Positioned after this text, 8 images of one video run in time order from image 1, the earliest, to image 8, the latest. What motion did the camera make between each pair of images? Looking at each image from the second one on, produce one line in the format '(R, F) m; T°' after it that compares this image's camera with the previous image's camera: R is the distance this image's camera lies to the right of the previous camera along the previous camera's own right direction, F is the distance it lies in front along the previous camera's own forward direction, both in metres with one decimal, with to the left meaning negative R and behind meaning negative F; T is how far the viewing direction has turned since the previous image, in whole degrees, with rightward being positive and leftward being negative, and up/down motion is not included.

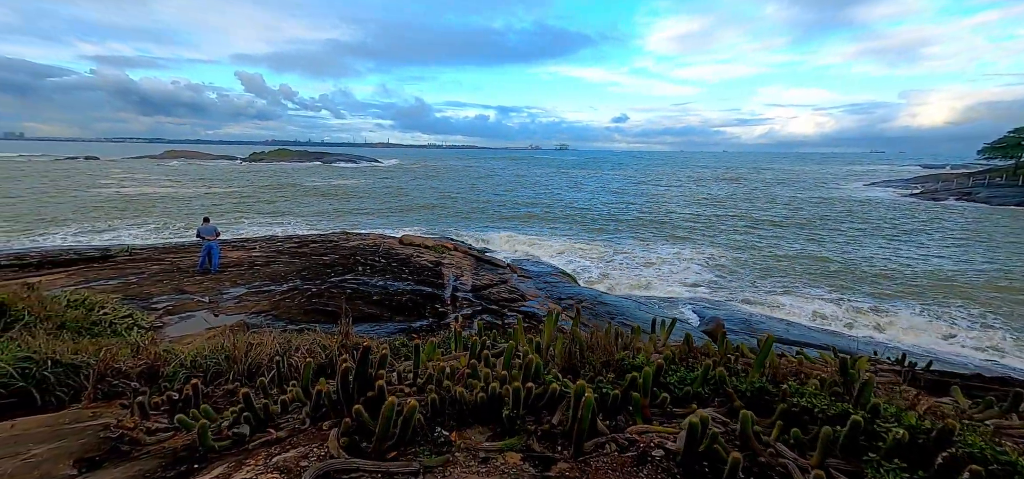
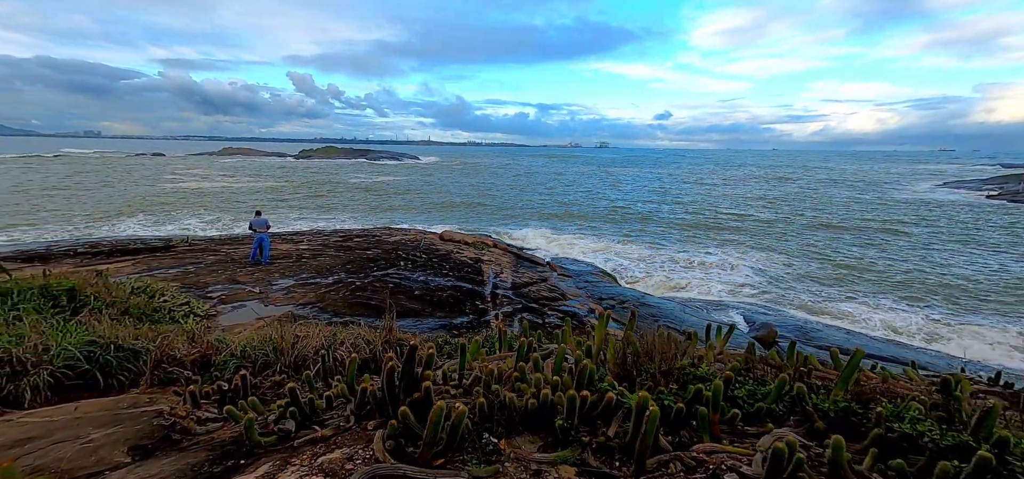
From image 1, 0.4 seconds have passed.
(-0.1, +0.2) m; -5°
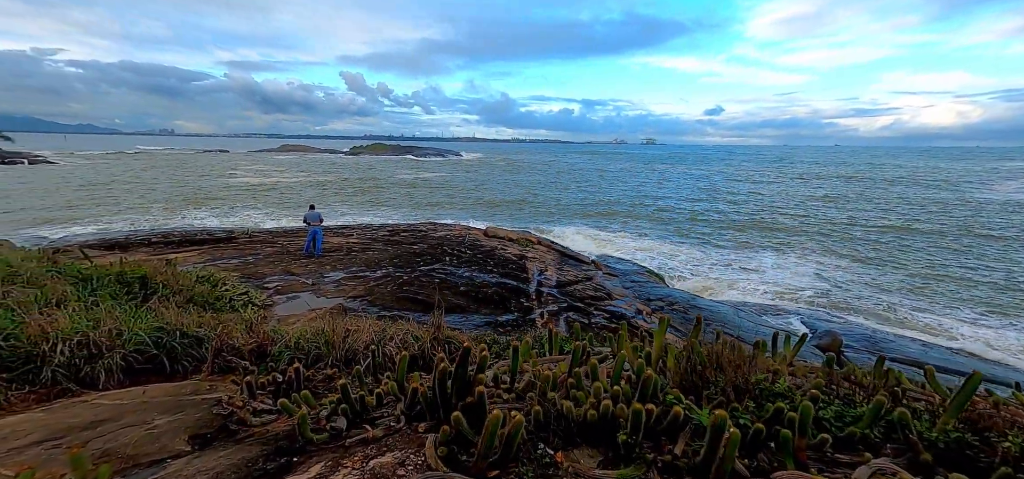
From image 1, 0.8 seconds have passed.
(-0.1, +0.2) m; -6°
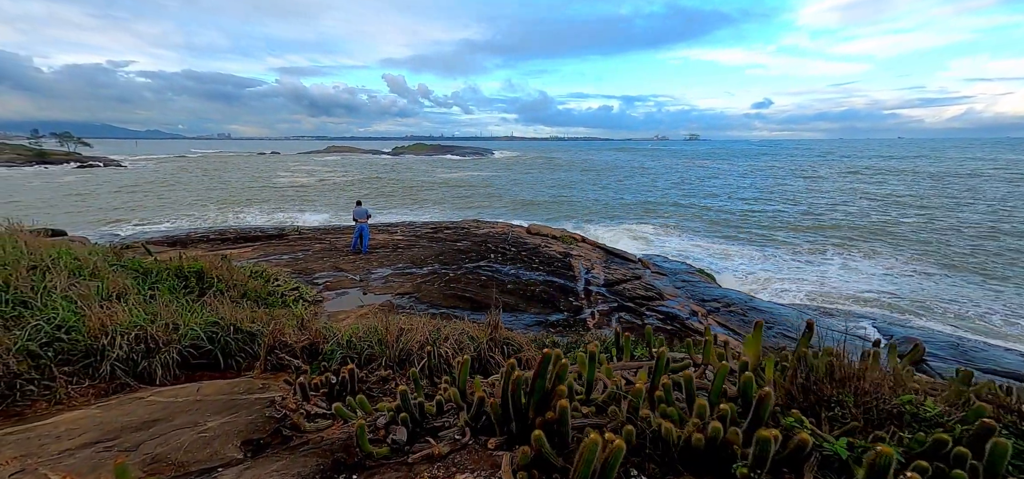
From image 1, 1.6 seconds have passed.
(-0.3, +0.4) m; -5°
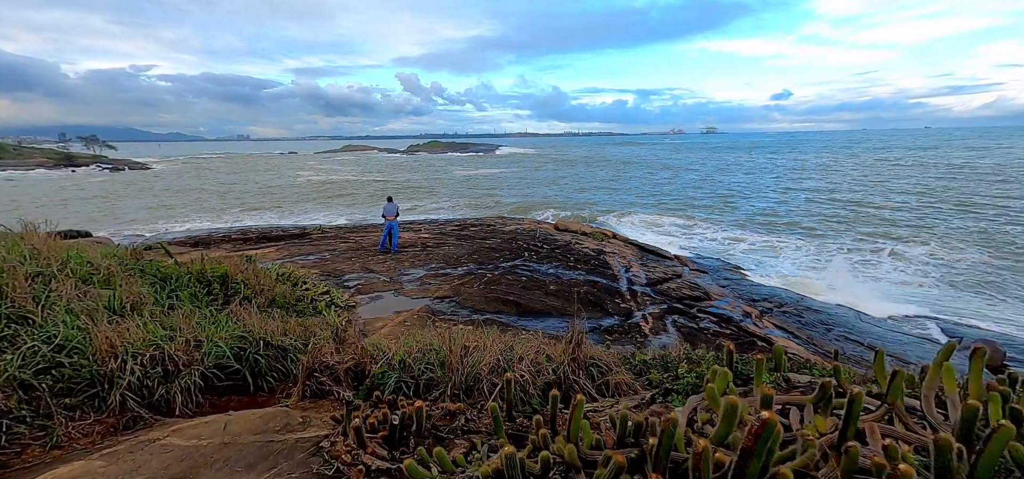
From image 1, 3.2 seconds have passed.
(-0.6, +0.7) m; -2°
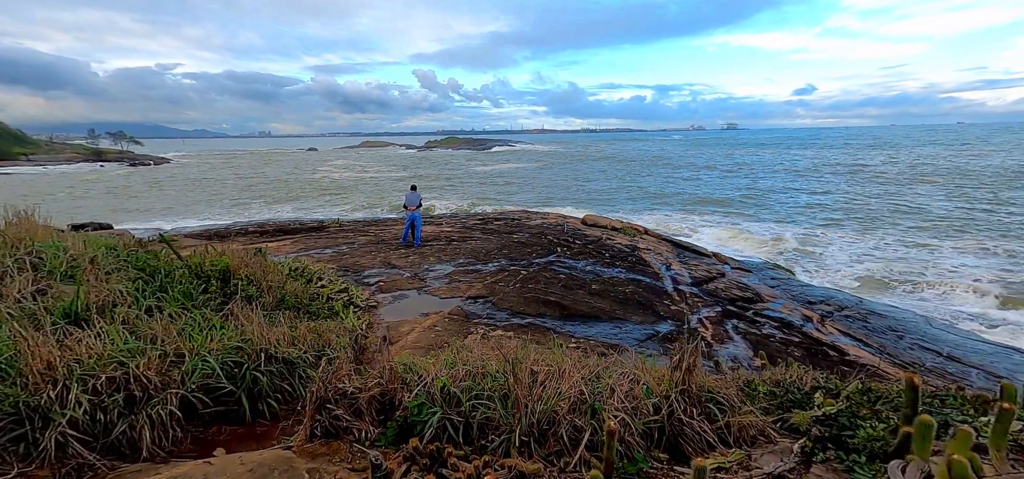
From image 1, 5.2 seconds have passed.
(-0.4, +0.9) m; -2°
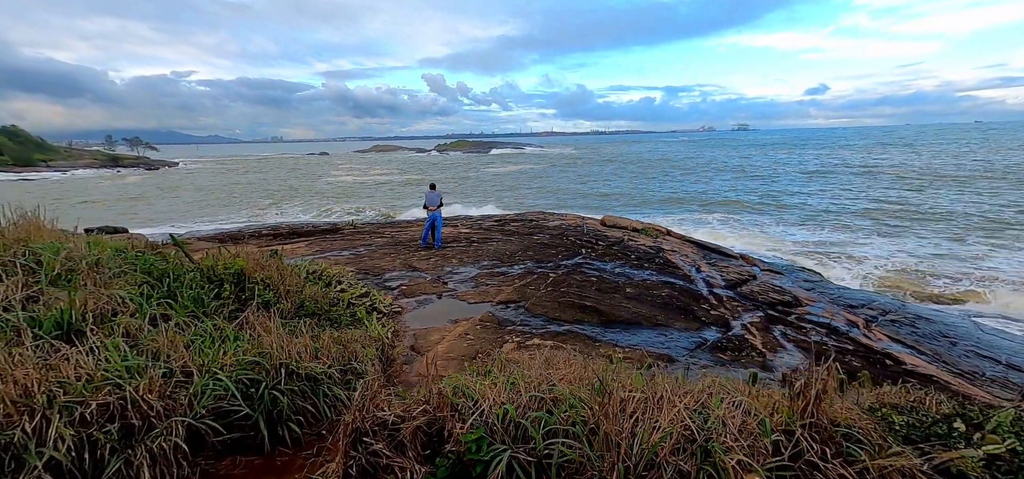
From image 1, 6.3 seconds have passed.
(-0.3, +0.4) m; -1°
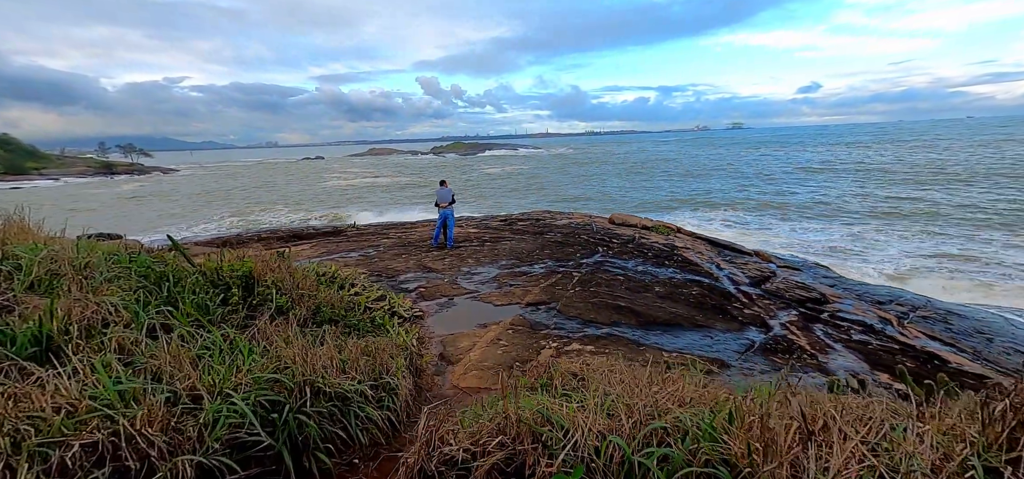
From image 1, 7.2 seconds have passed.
(-0.4, +0.4) m; 0°
